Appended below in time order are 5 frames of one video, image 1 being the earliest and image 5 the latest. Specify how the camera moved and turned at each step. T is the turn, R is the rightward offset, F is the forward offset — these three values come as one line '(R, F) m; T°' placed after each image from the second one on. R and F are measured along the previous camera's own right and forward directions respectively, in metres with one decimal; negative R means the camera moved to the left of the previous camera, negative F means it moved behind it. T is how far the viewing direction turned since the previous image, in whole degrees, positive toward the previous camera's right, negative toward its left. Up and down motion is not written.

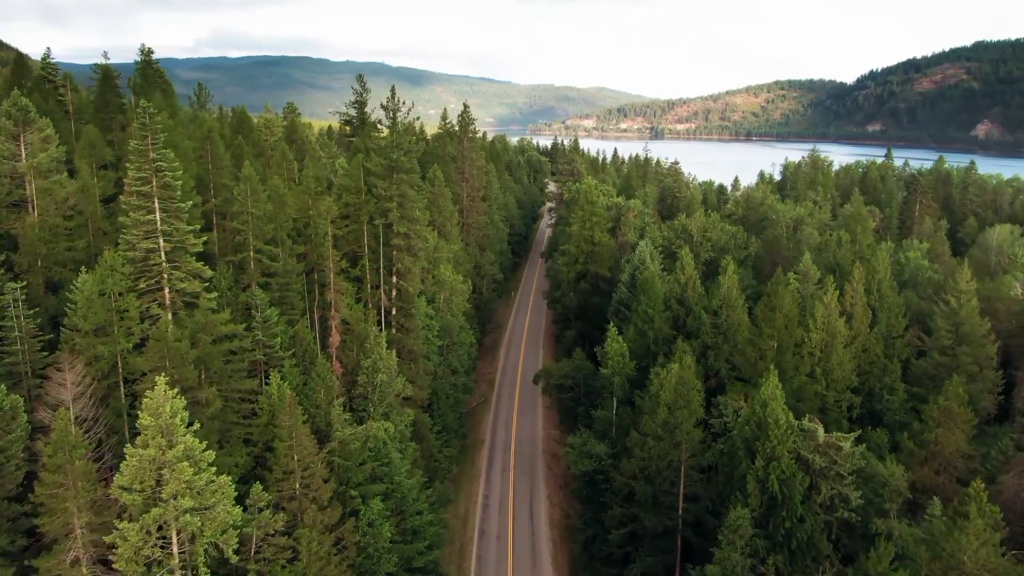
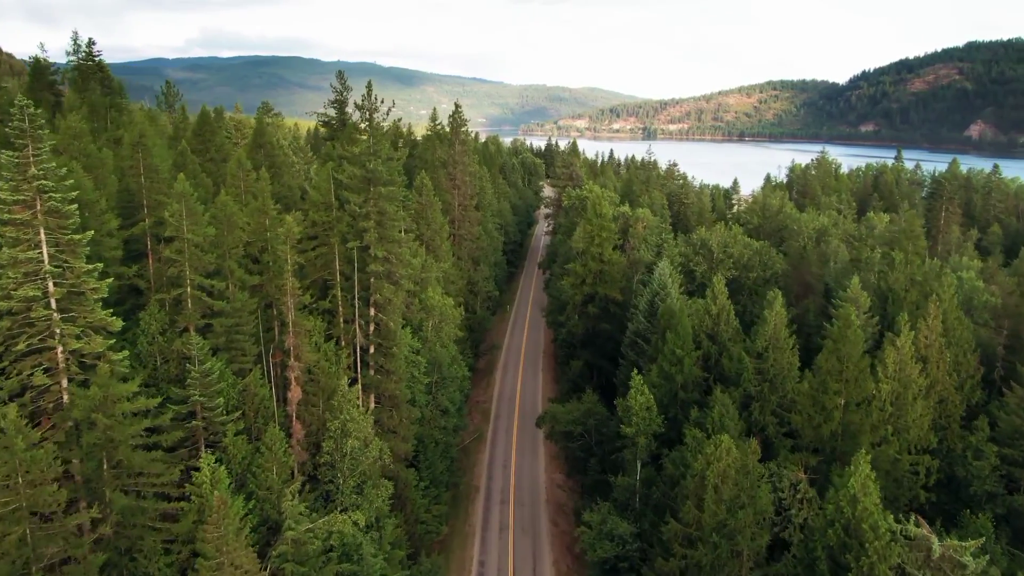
(-0.4, +7.3) m; +1°
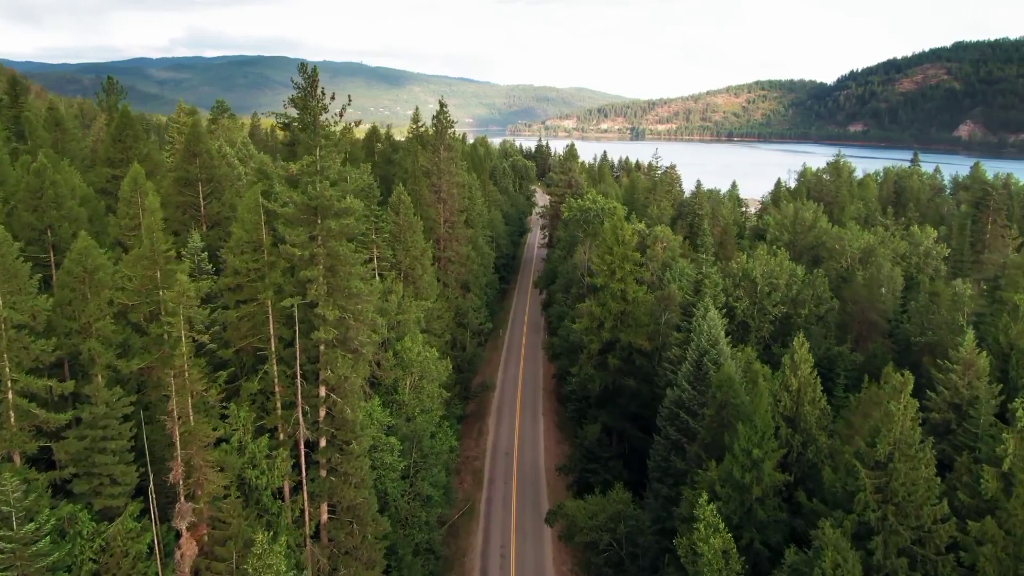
(-0.7, +10.8) m; +1°
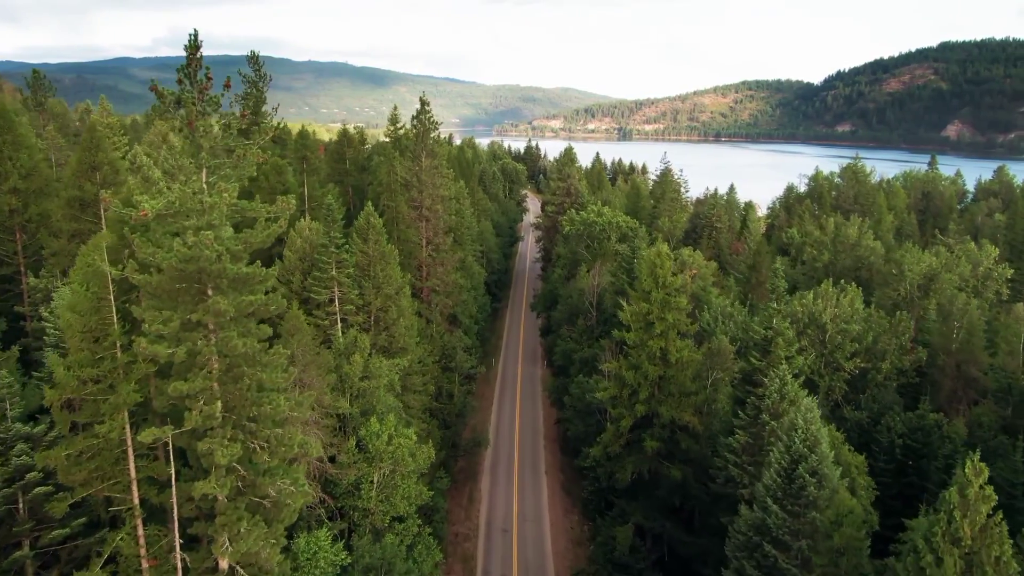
(-0.7, +10.4) m; +1°
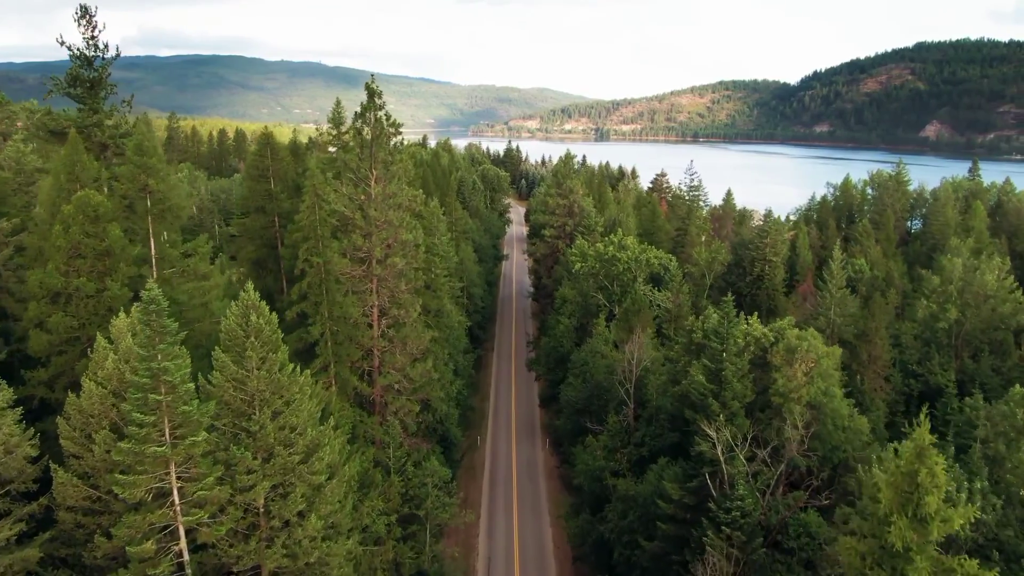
(-1.1, +18.7) m; +2°
